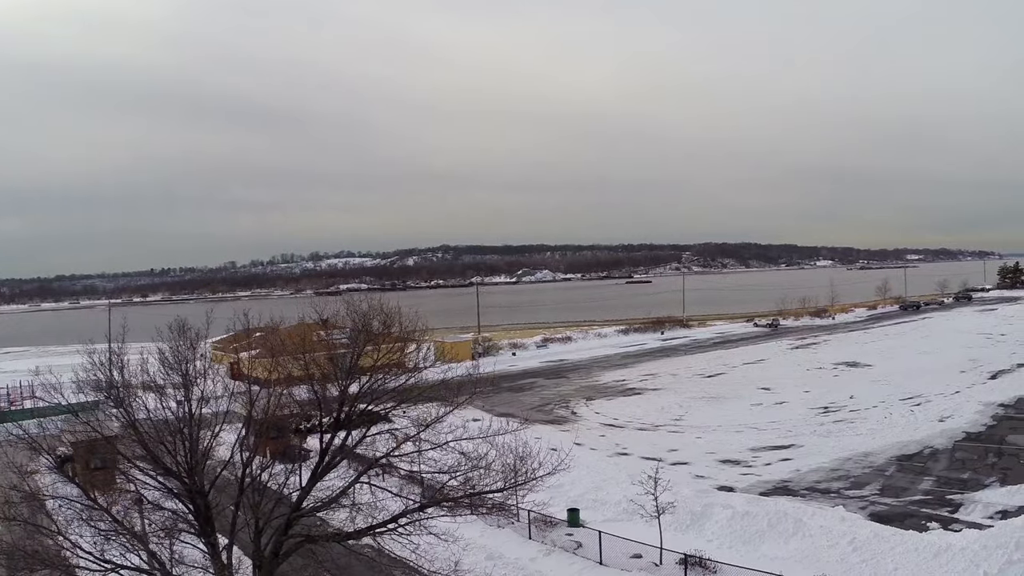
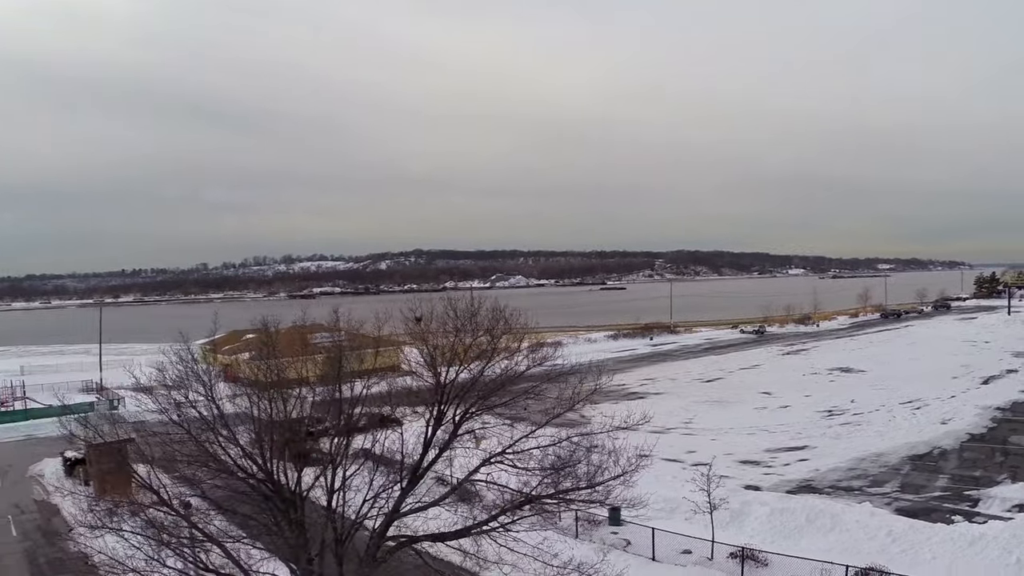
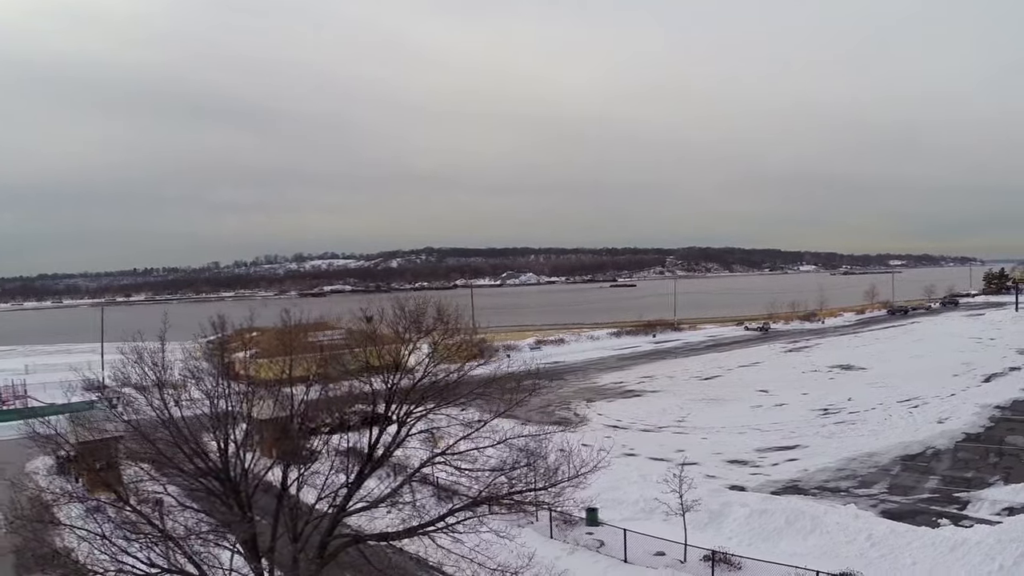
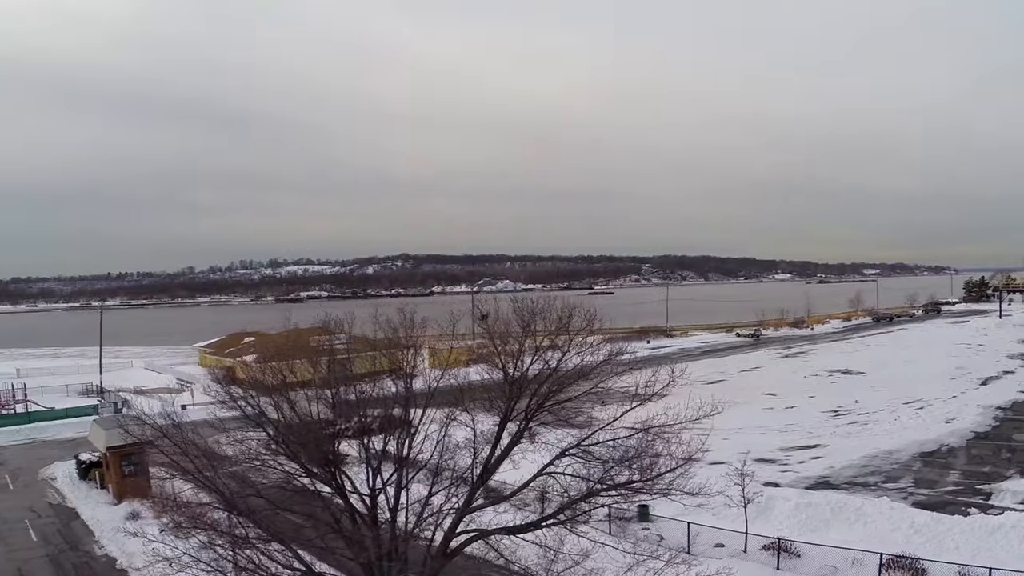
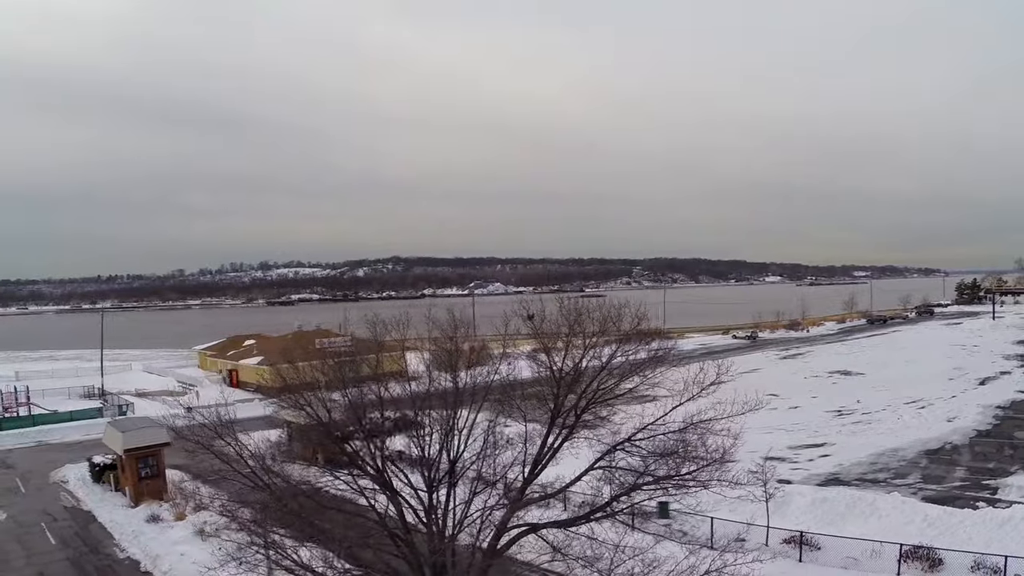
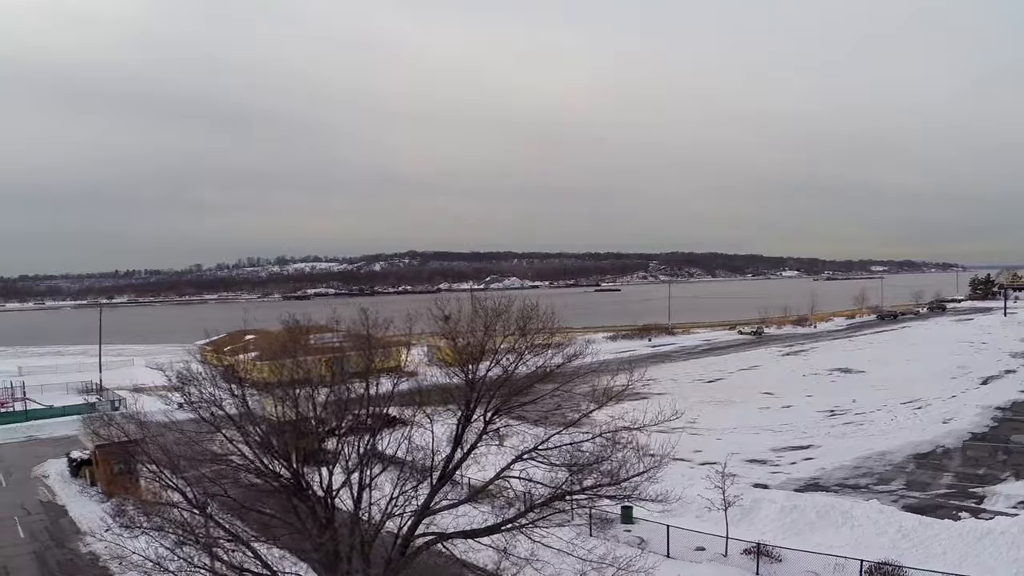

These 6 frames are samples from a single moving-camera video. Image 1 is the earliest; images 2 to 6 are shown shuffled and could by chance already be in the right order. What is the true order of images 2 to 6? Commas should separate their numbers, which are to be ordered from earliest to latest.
3, 2, 6, 4, 5
